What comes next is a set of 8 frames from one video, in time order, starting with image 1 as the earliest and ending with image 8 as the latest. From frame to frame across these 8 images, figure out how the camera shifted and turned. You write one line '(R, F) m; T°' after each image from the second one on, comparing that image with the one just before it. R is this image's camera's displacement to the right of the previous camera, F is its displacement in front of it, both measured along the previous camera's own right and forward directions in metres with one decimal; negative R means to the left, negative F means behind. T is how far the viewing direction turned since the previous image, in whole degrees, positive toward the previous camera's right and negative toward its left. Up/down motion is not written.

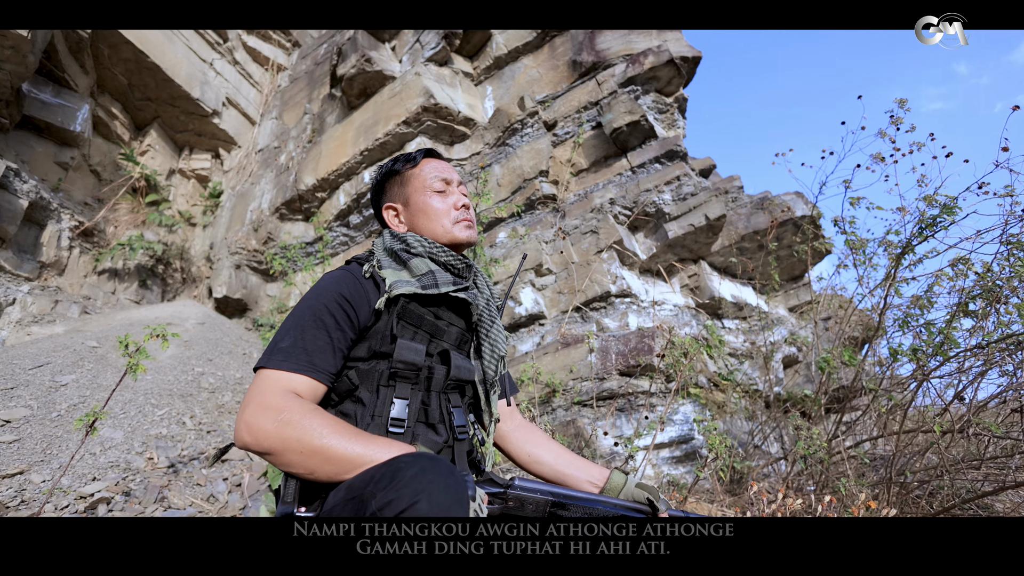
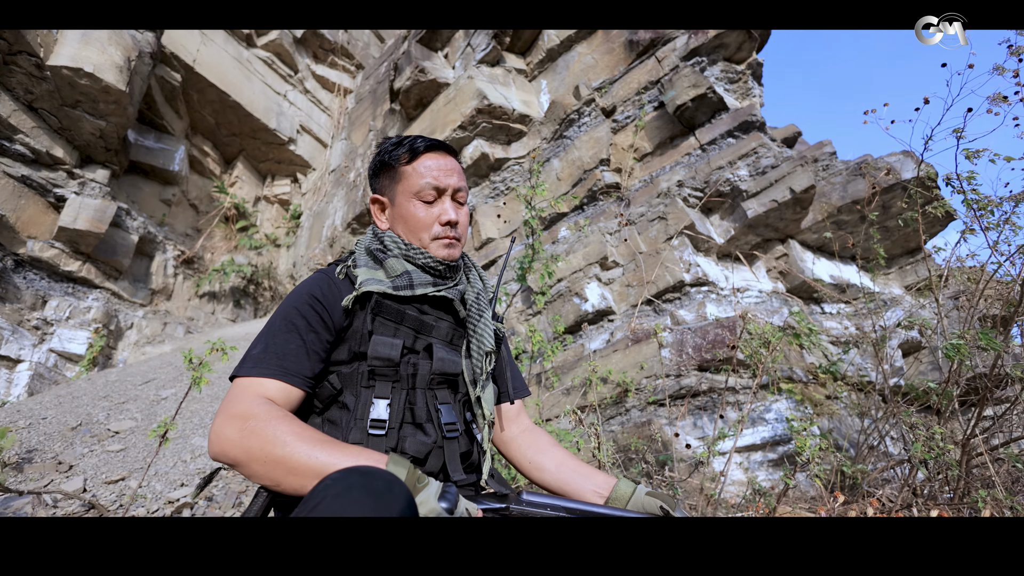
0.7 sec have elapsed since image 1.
(+0.3, +0.2) m; -10°
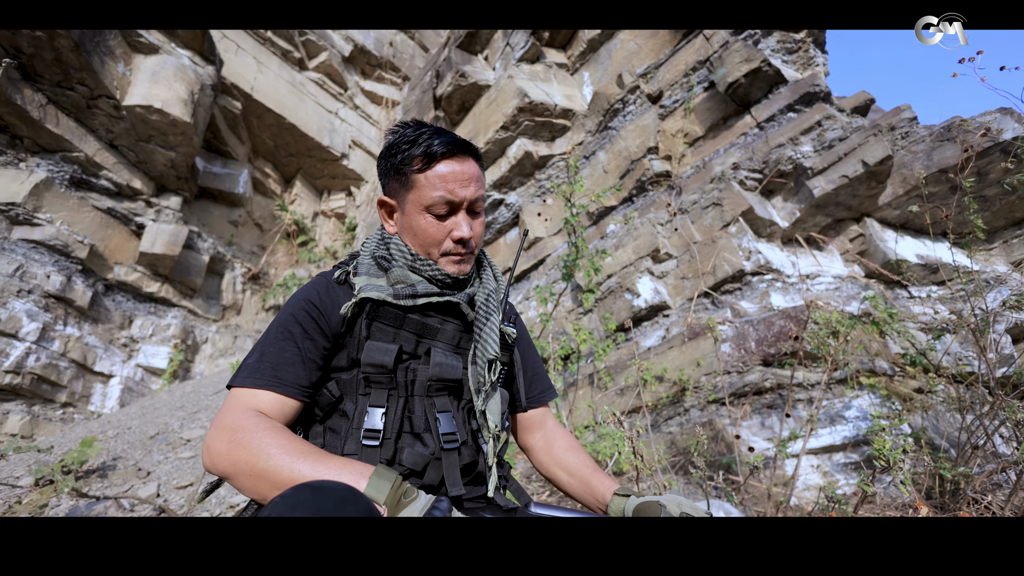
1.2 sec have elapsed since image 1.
(+0.2, +0.1) m; -8°
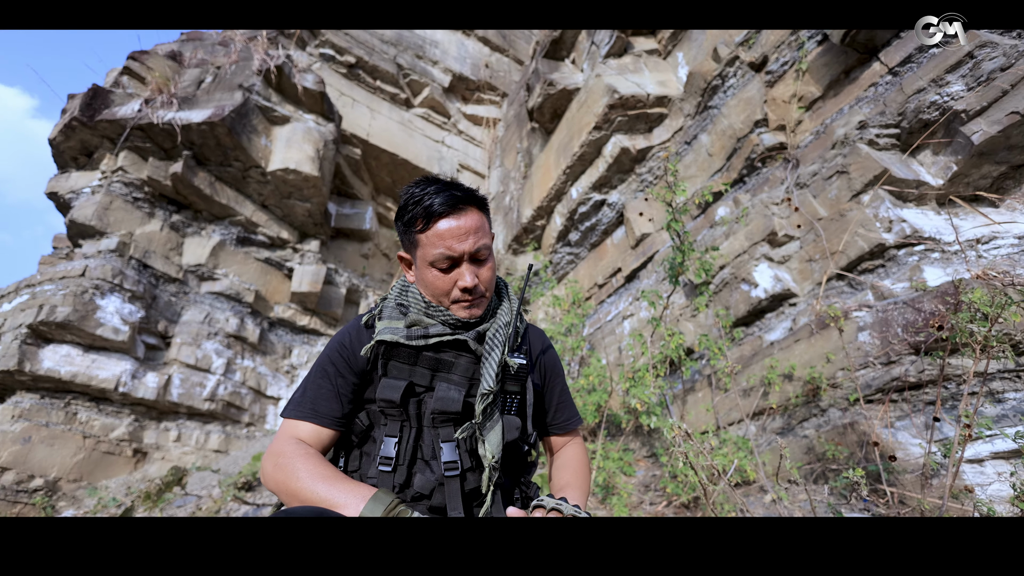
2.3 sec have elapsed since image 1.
(+0.3, 0.0) m; -15°
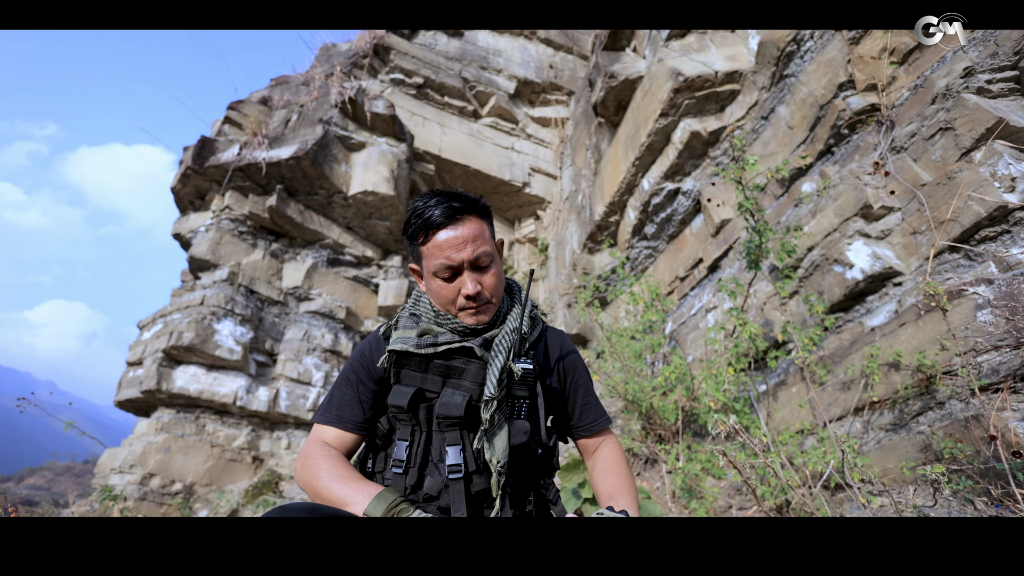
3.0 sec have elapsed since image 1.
(+0.2, 0.0) m; -10°
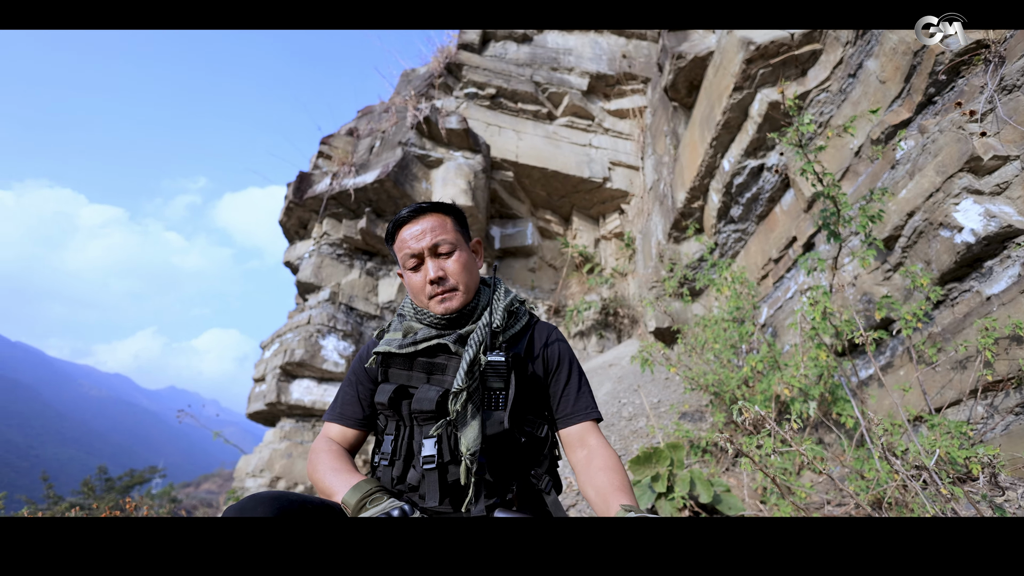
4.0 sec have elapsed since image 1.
(+0.3, 0.0) m; -12°
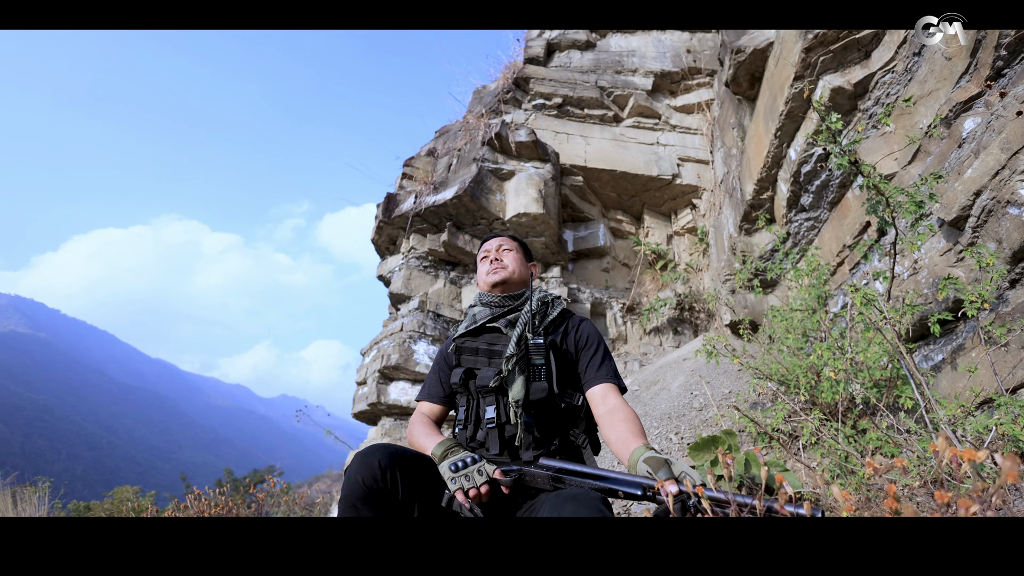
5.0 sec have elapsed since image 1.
(+0.2, -0.4) m; -9°
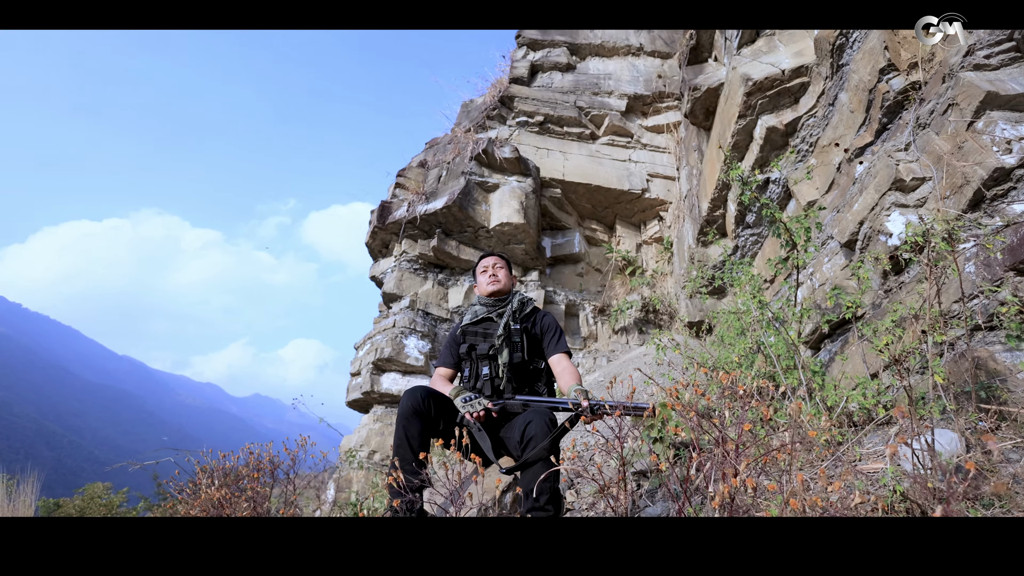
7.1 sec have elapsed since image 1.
(0.0, -0.9) m; +2°
